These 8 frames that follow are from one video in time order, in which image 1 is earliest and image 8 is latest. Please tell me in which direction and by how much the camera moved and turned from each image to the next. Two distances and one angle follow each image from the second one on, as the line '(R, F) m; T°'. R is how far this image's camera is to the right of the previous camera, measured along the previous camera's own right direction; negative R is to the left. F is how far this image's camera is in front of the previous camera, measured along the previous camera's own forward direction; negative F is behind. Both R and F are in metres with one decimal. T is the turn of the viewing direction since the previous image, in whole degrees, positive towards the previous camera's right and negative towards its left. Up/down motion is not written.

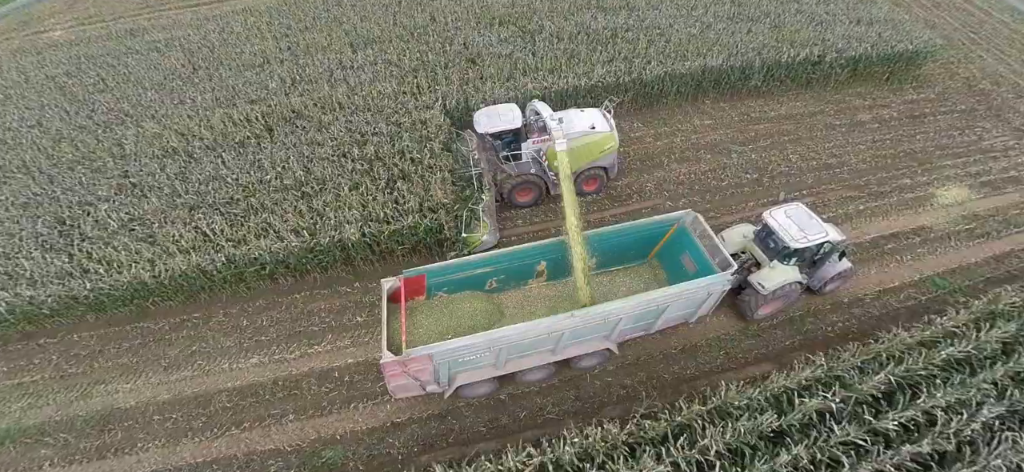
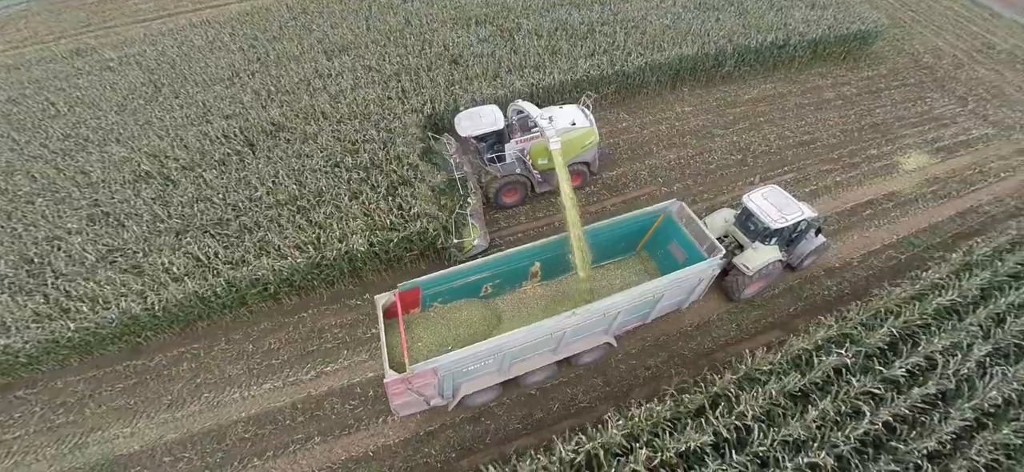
(-0.7, -0.1) m; +5°
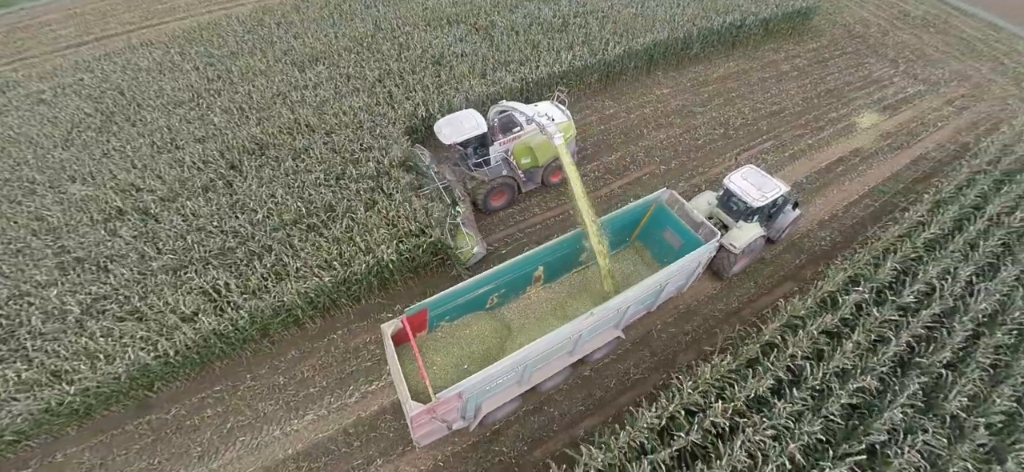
(-1.2, -0.1) m; +7°
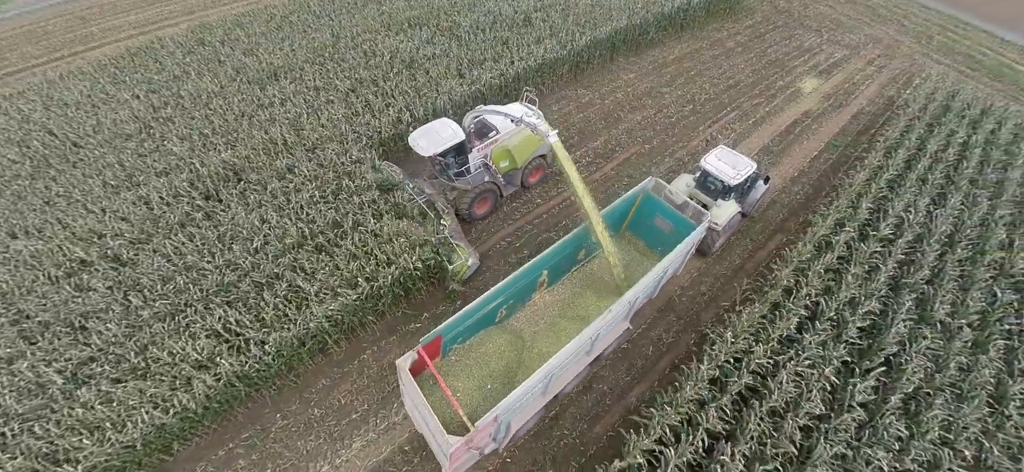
(-1.2, 0.0) m; +8°
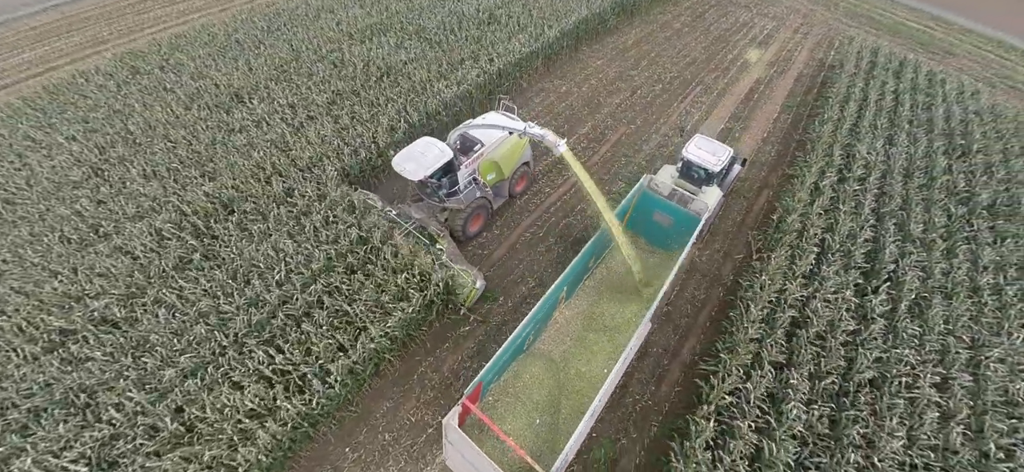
(-1.6, 0.0) m; +9°
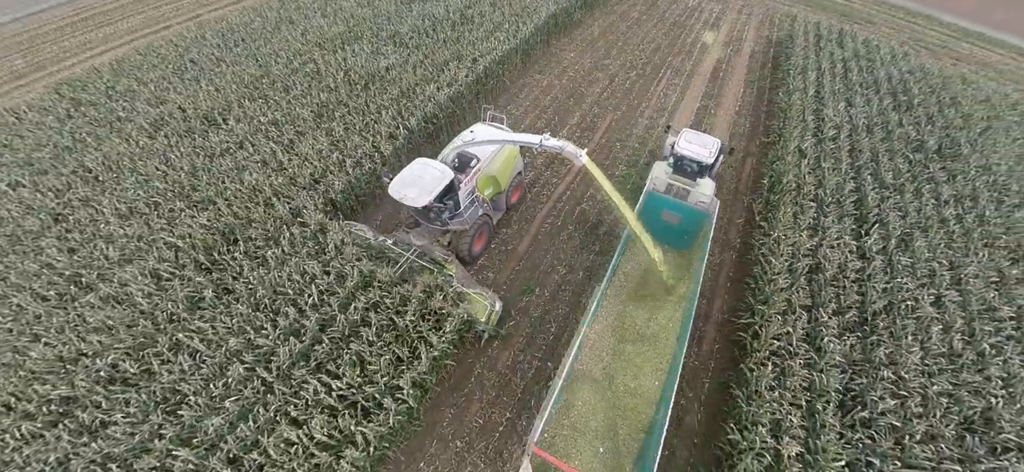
(-1.4, 0.0) m; +8°
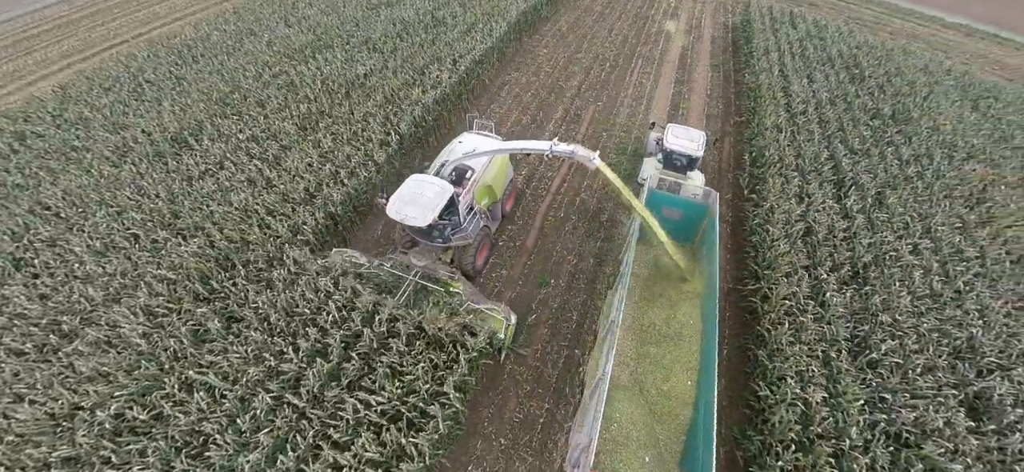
(-0.8, 0.0) m; +6°
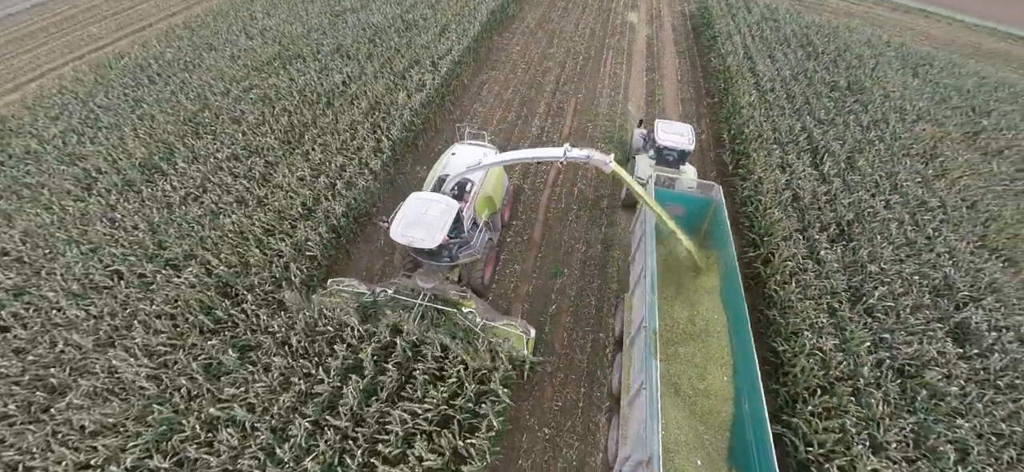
(-0.8, +0.1) m; +6°
